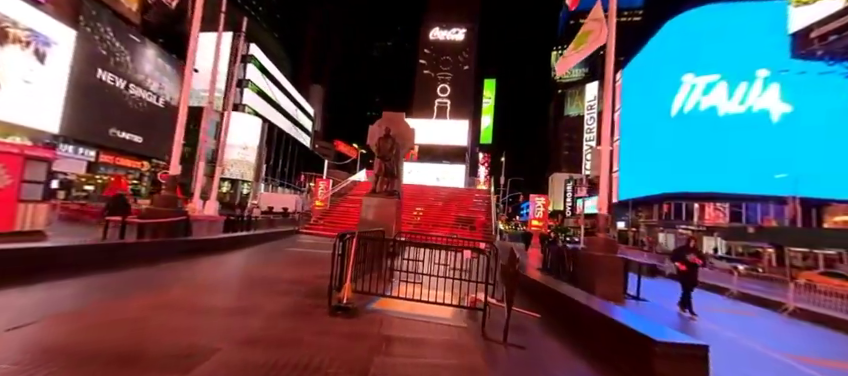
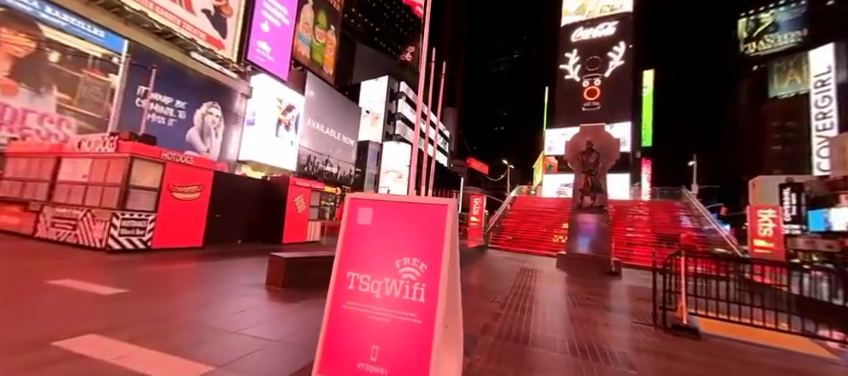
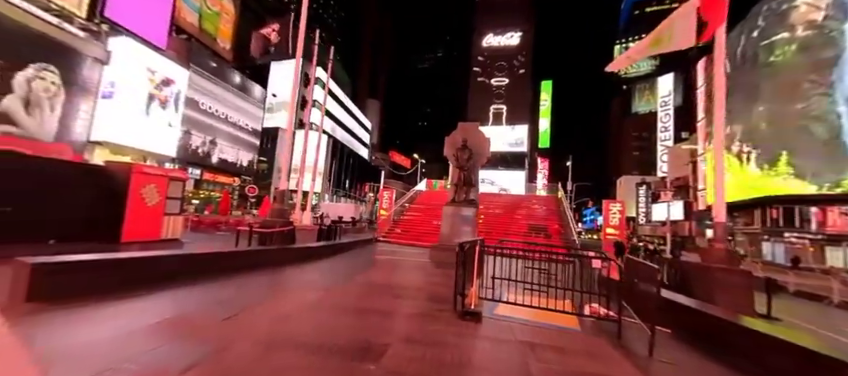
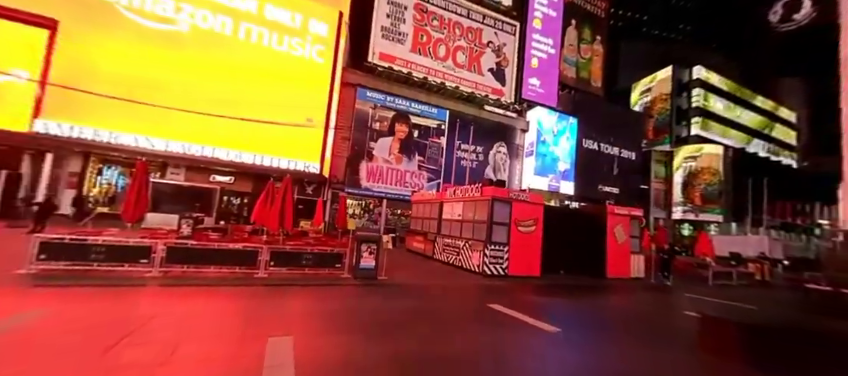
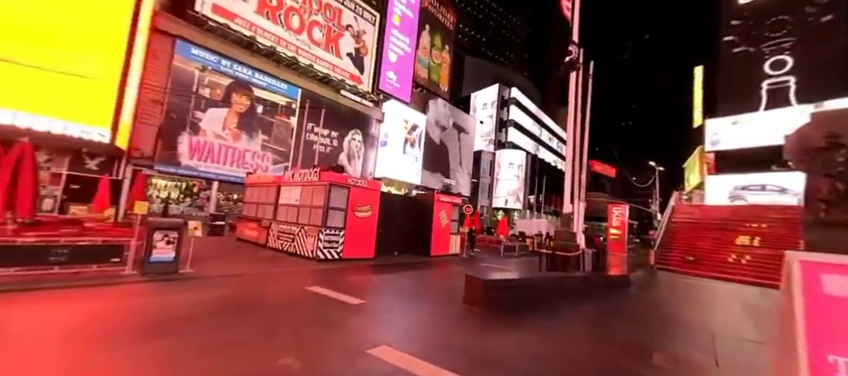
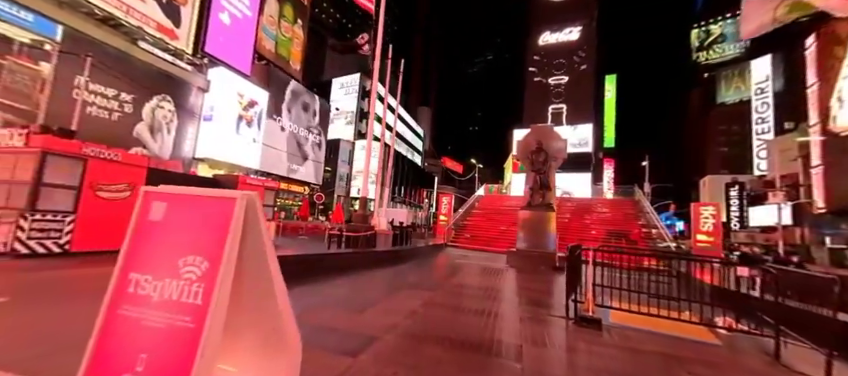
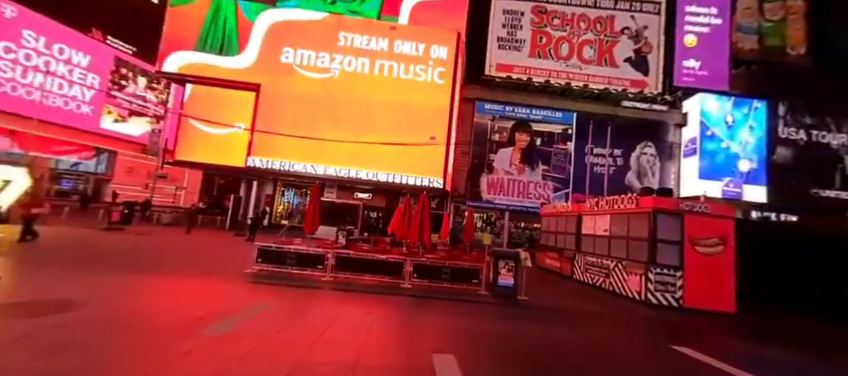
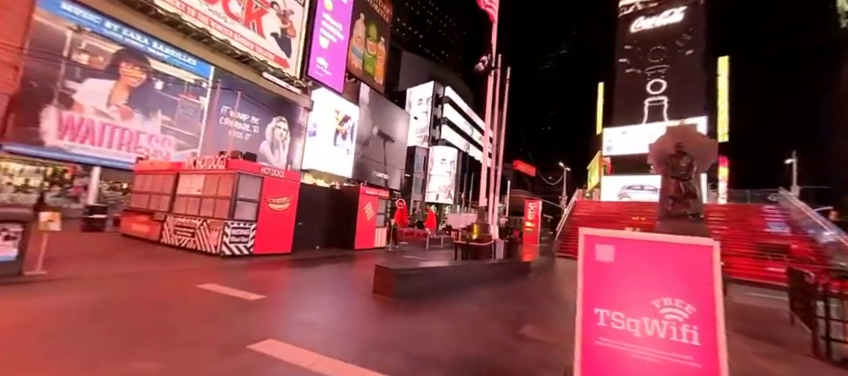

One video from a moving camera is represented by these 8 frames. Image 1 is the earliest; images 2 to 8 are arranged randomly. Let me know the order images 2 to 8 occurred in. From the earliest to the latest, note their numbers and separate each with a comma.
3, 6, 2, 8, 5, 4, 7
